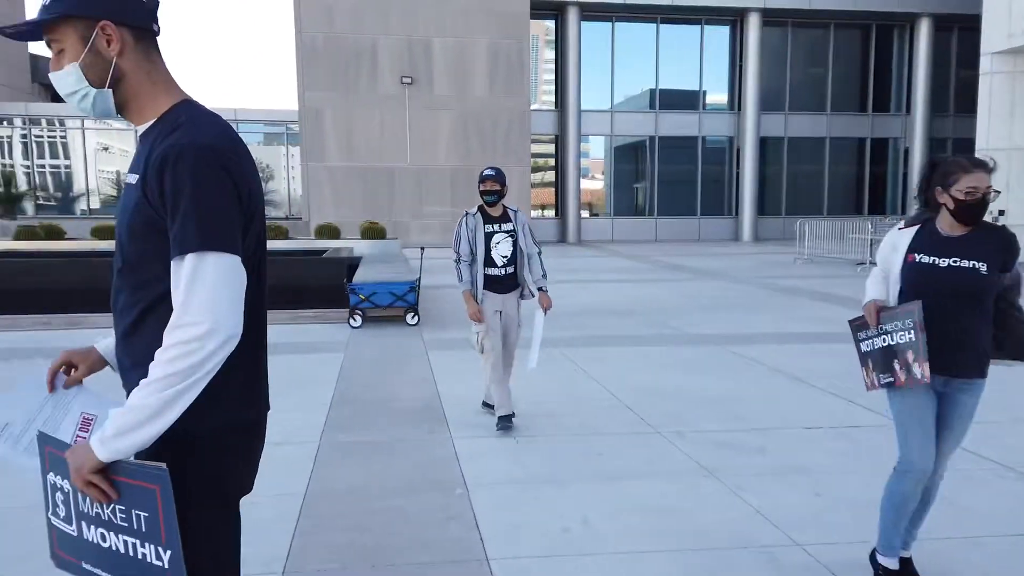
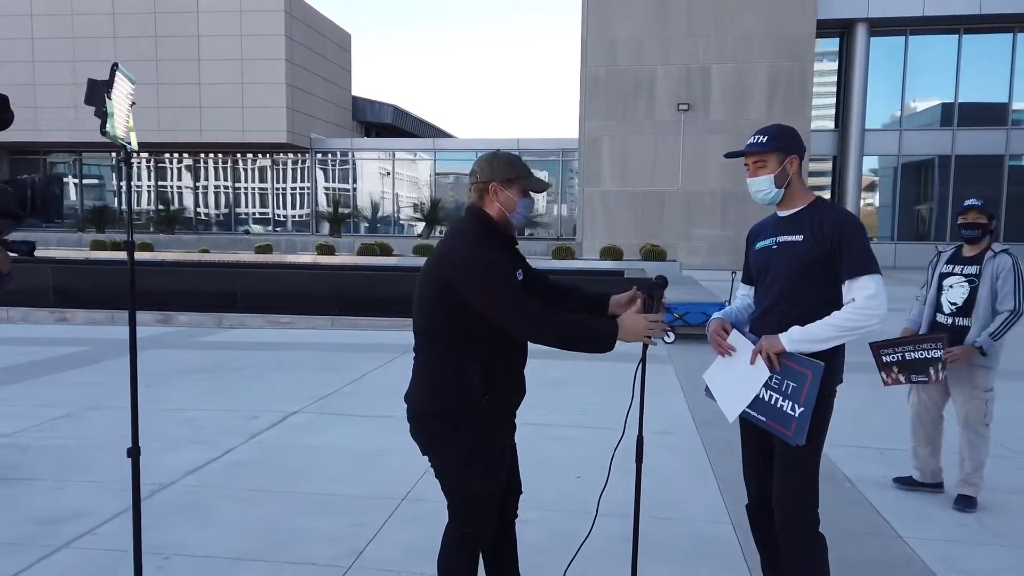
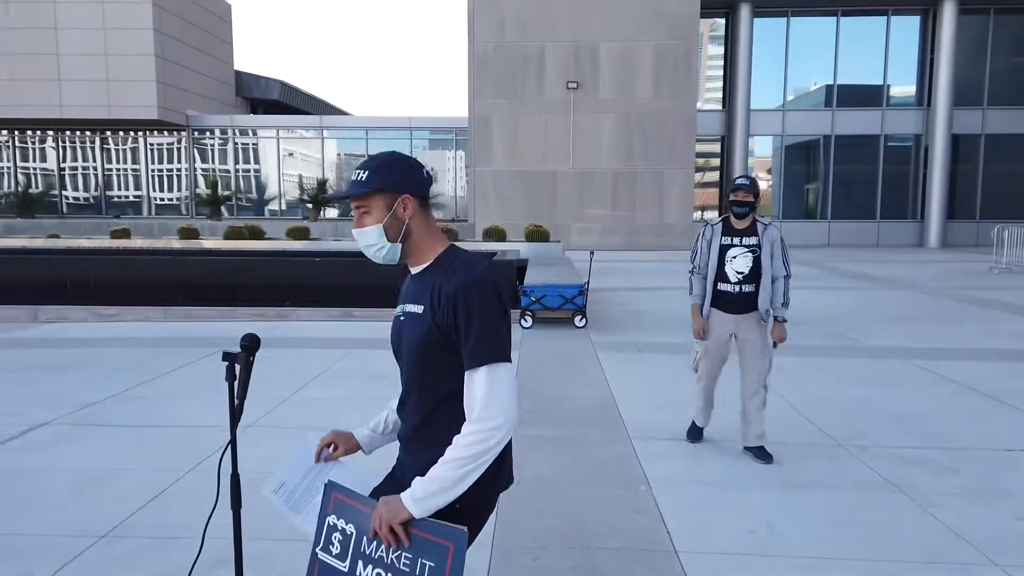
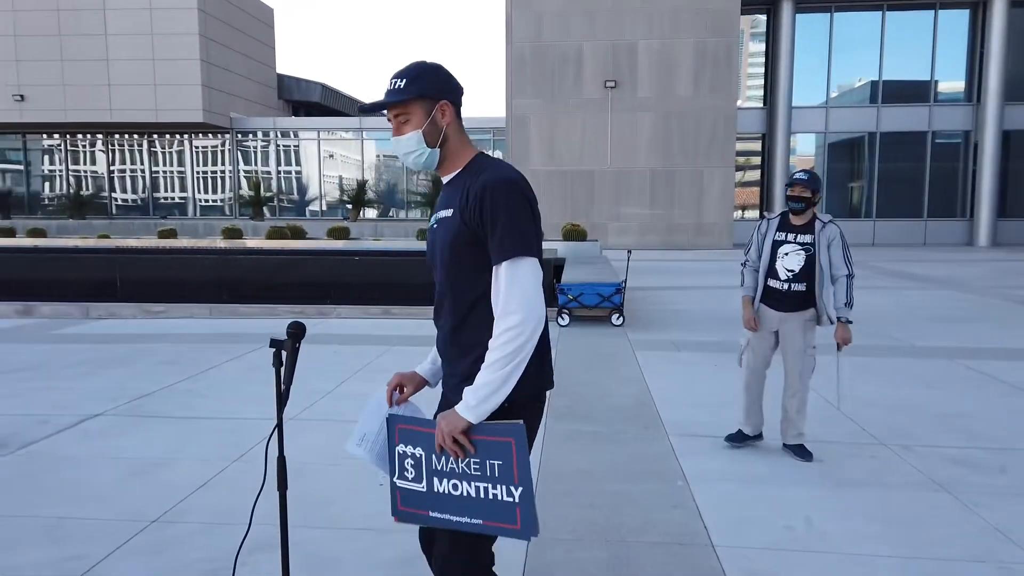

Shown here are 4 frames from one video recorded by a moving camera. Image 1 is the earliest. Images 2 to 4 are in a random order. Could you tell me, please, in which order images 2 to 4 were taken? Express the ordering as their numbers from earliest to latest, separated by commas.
3, 4, 2
